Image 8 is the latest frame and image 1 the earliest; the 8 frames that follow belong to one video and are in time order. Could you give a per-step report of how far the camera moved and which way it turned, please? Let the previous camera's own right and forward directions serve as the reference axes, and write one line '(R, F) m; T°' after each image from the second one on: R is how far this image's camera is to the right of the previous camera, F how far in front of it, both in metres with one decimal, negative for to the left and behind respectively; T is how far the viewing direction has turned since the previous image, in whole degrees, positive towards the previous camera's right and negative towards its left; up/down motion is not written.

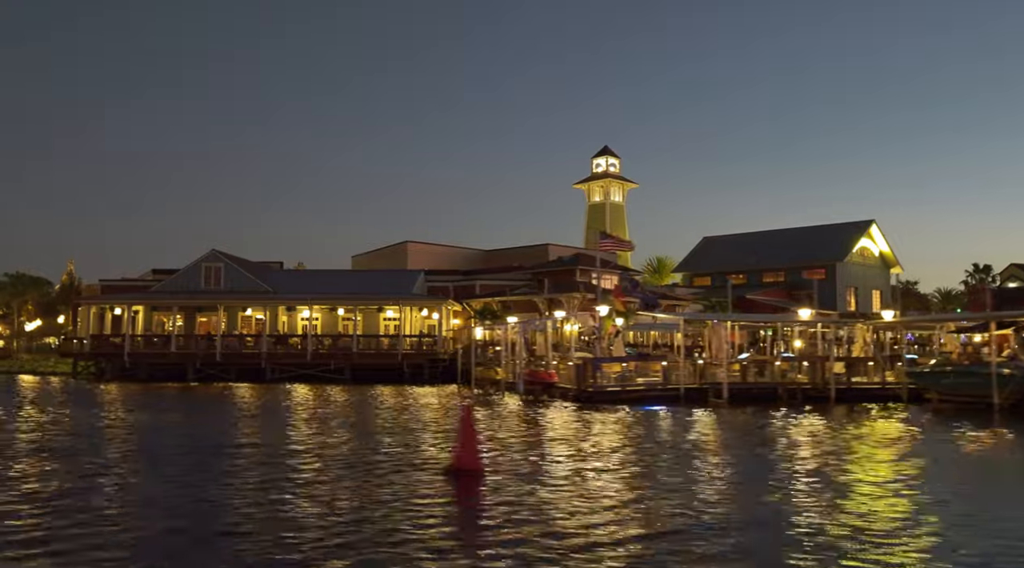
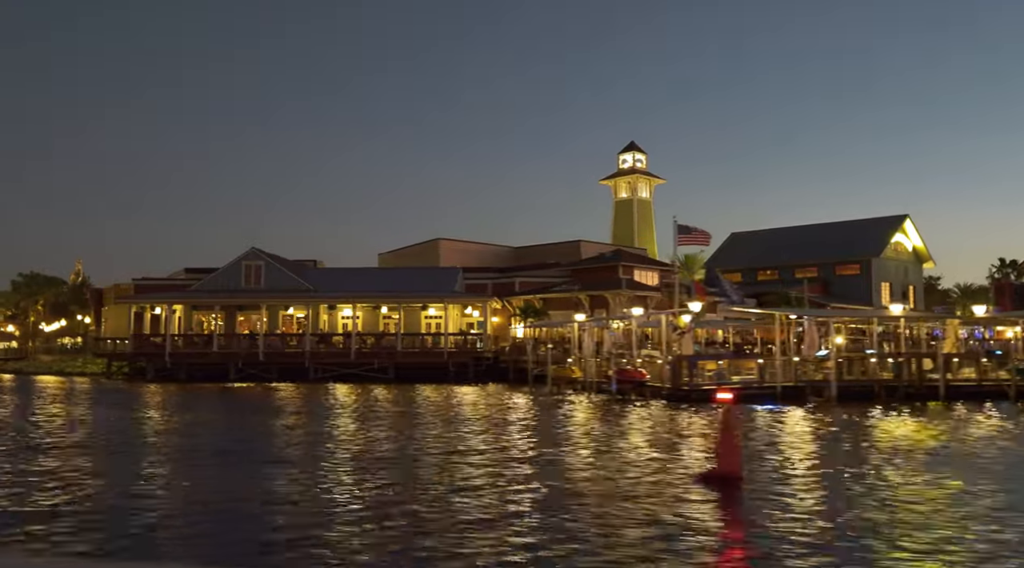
(-1.7, +0.5) m; 0°
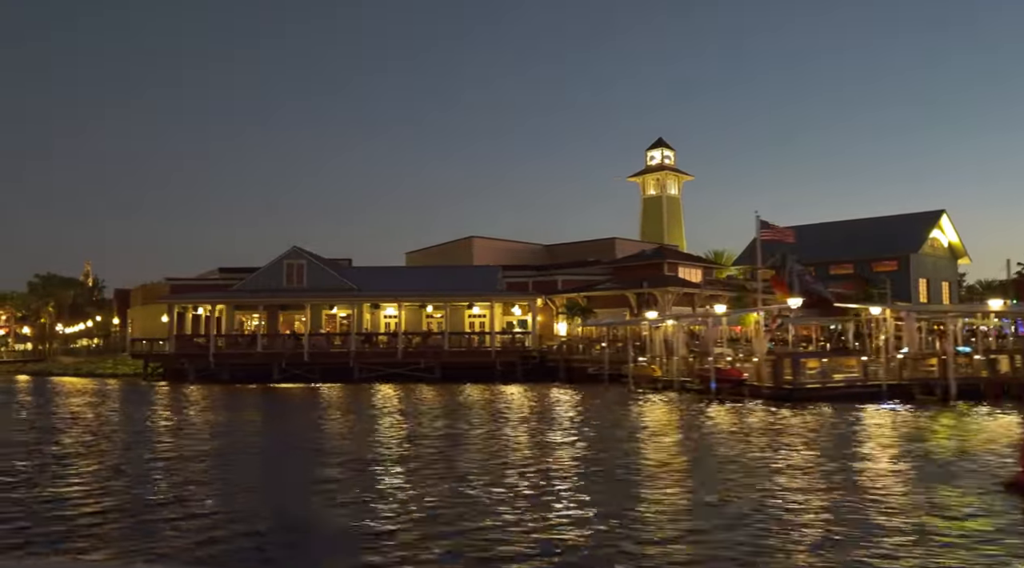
(-1.7, +0.5) m; 0°
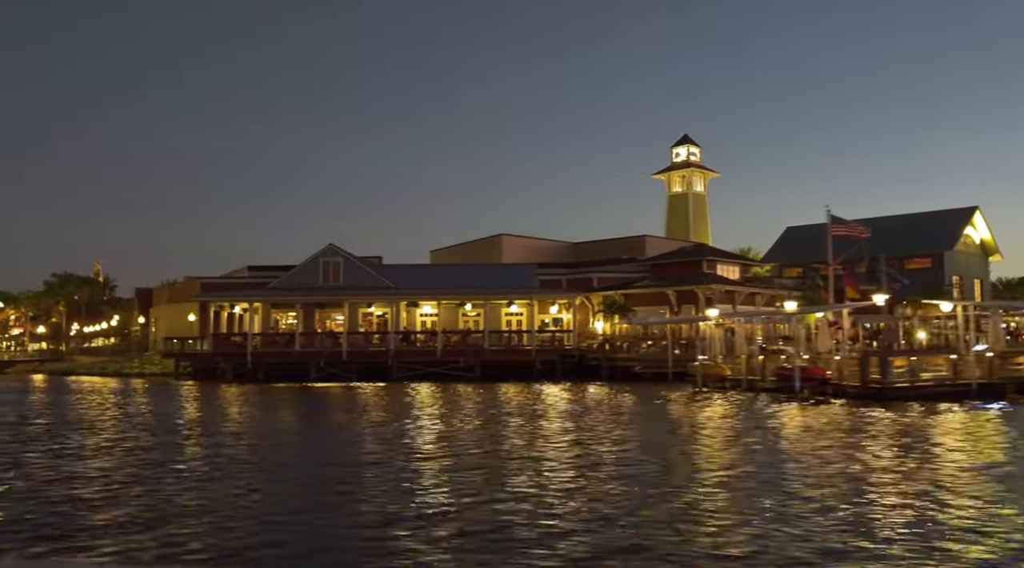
(-1.4, +0.4) m; 0°
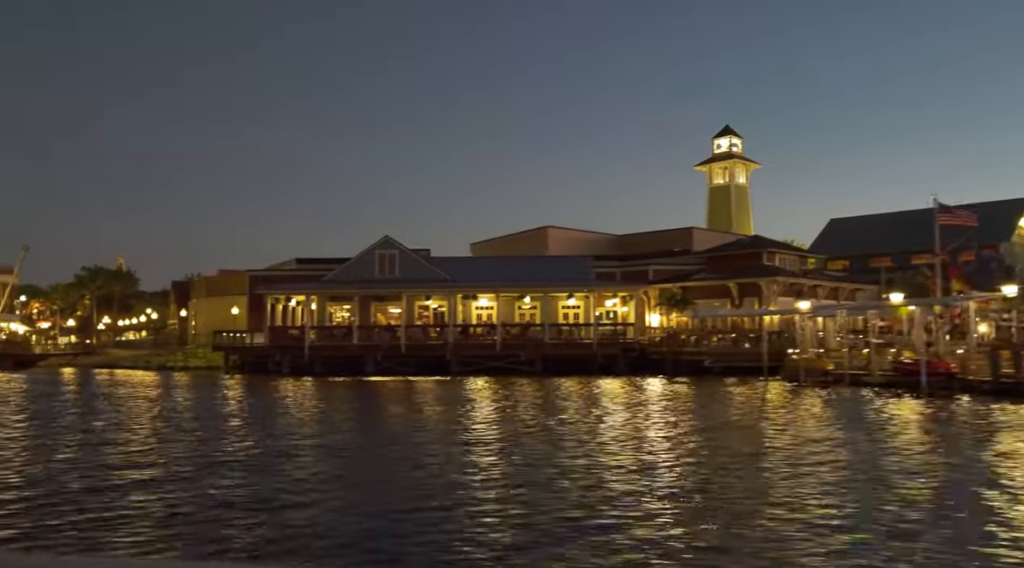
(-1.8, +0.6) m; 0°
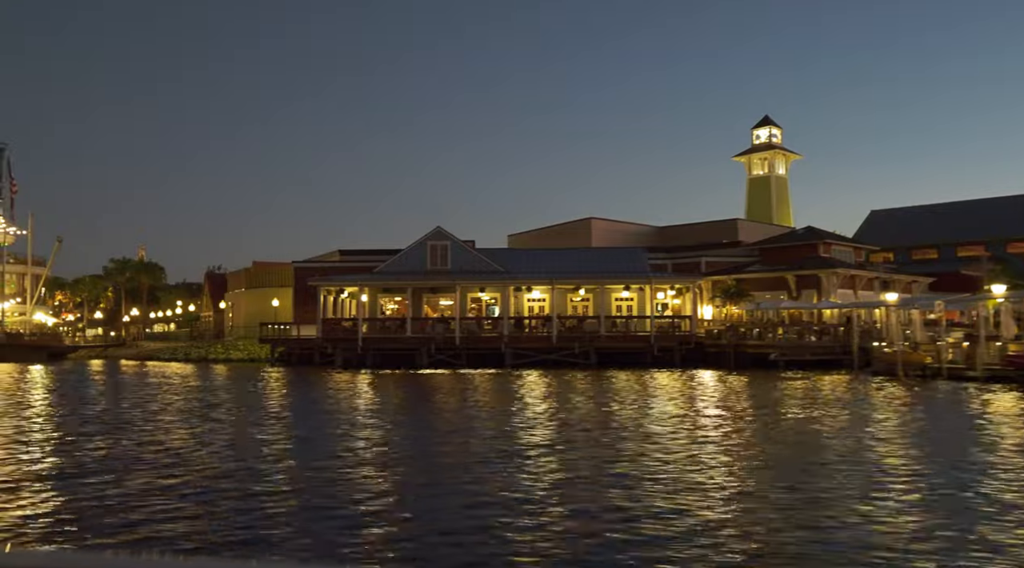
(-1.6, +0.5) m; 0°
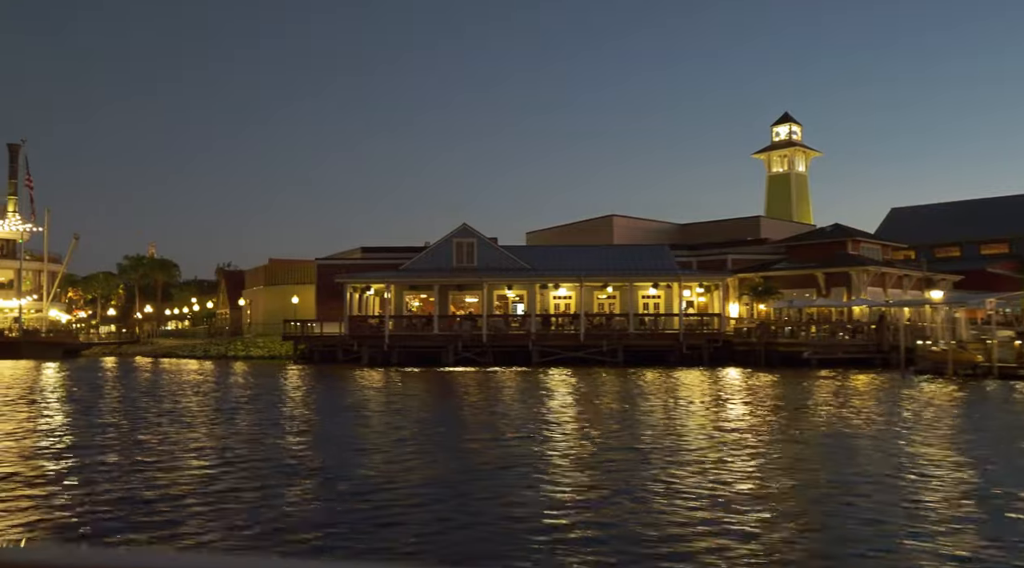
(-0.8, +0.2) m; 0°
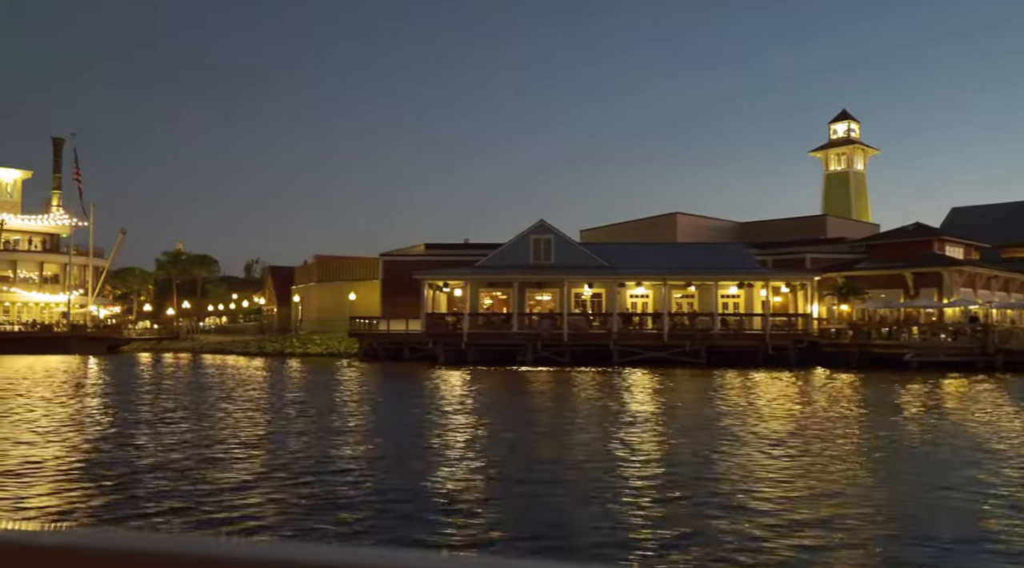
(-2.3, +0.9) m; 0°
